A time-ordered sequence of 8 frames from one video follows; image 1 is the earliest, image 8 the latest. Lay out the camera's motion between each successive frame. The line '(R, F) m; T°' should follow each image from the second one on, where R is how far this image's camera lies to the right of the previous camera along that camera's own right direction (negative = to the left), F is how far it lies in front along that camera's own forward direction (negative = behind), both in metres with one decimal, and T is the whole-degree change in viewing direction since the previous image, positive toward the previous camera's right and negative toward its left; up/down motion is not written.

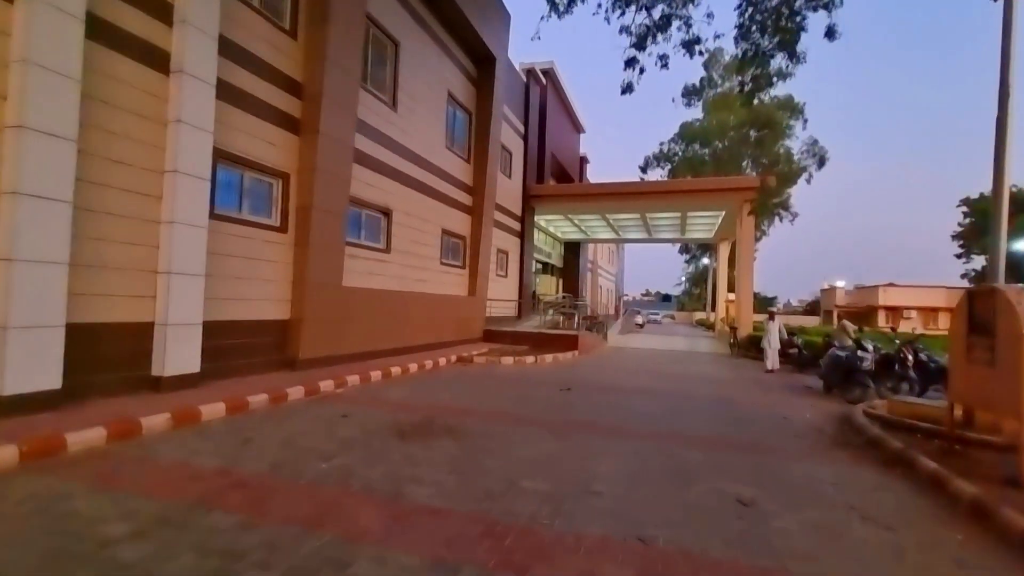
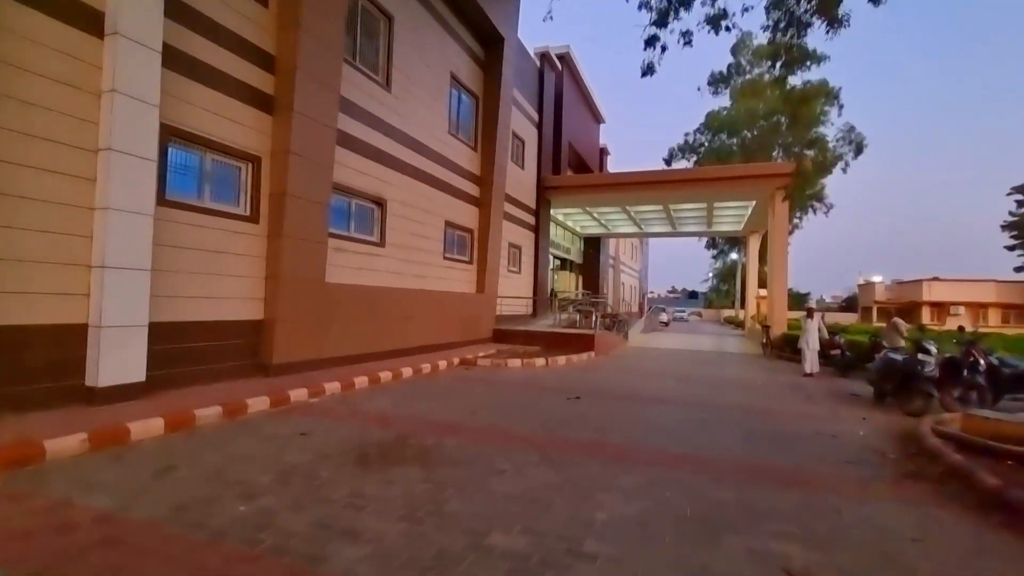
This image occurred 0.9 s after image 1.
(+0.4, +1.1) m; -3°
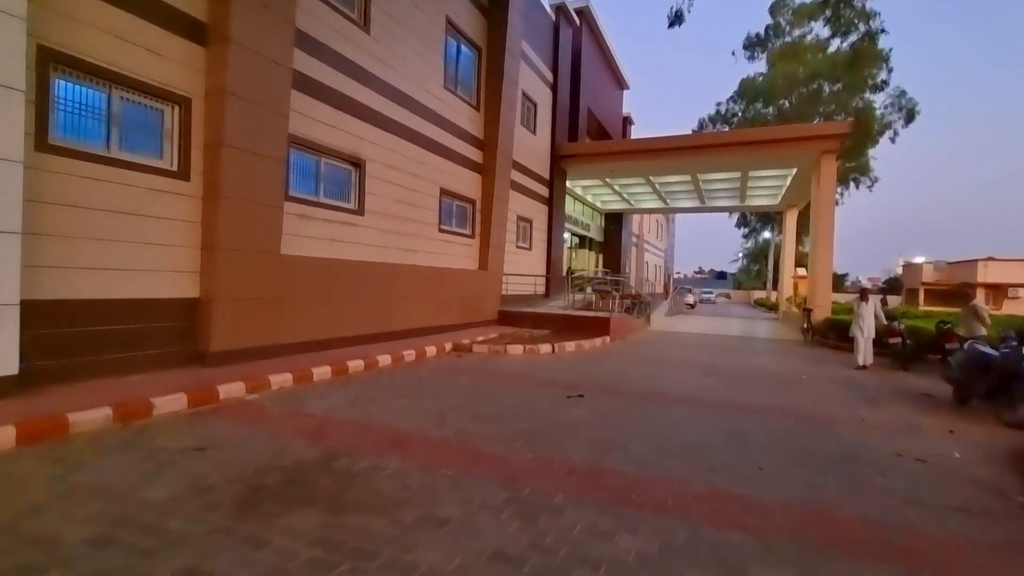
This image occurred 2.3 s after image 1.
(+0.5, +1.5) m; -3°
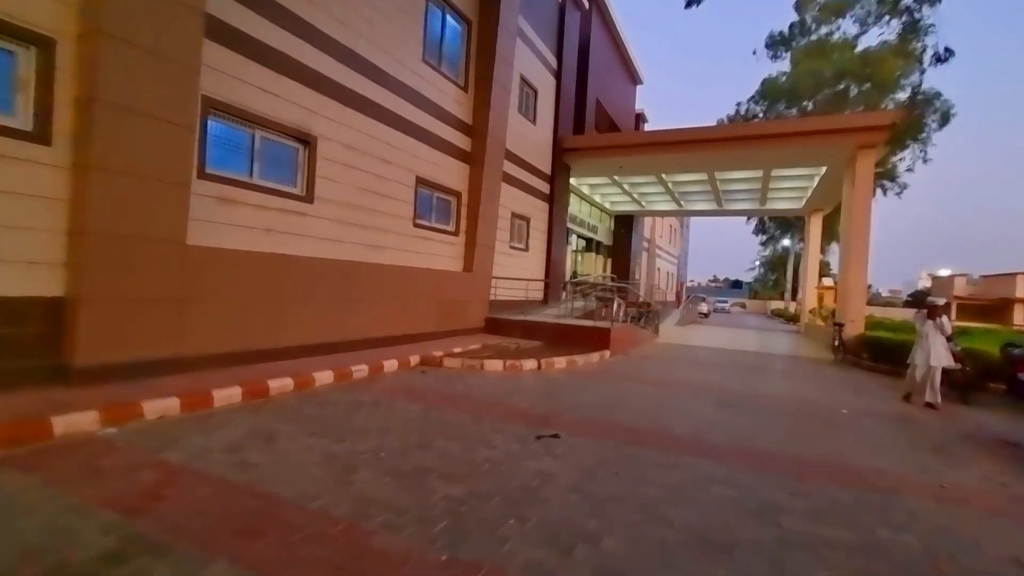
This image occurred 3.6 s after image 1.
(+0.6, +1.5) m; -1°
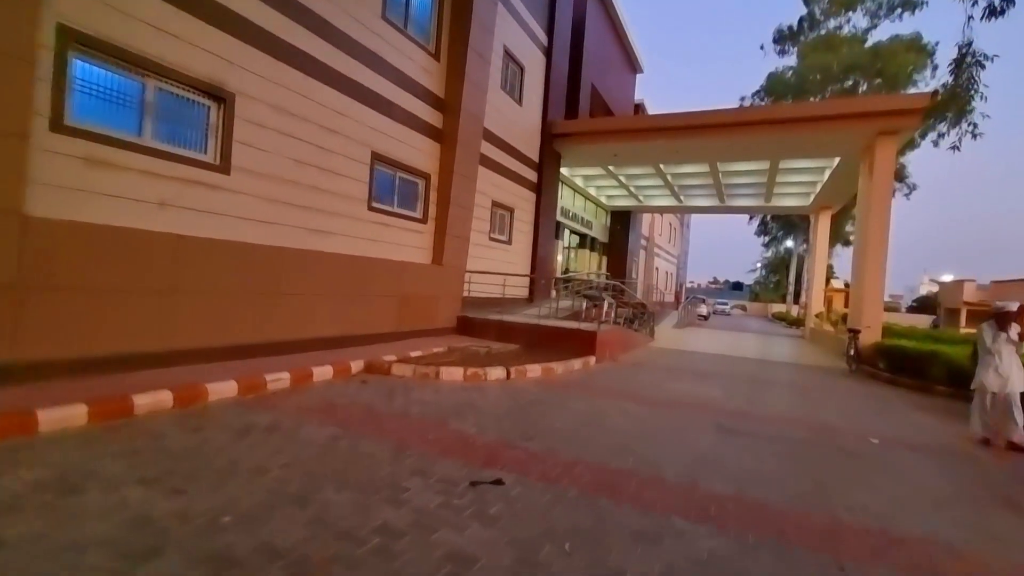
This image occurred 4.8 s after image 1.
(+0.5, +1.3) m; 0°
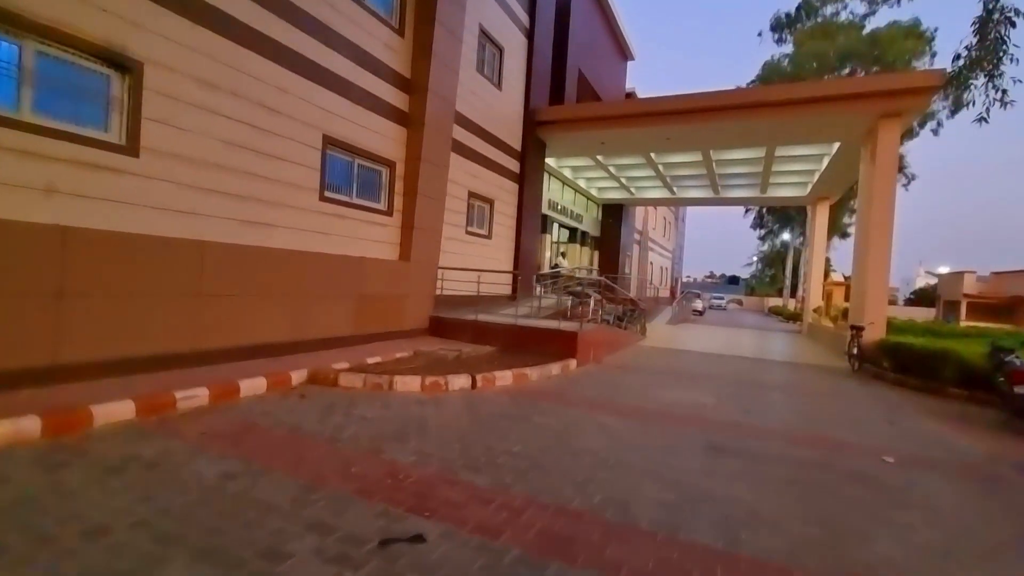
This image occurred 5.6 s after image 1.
(+0.4, +0.8) m; 0°
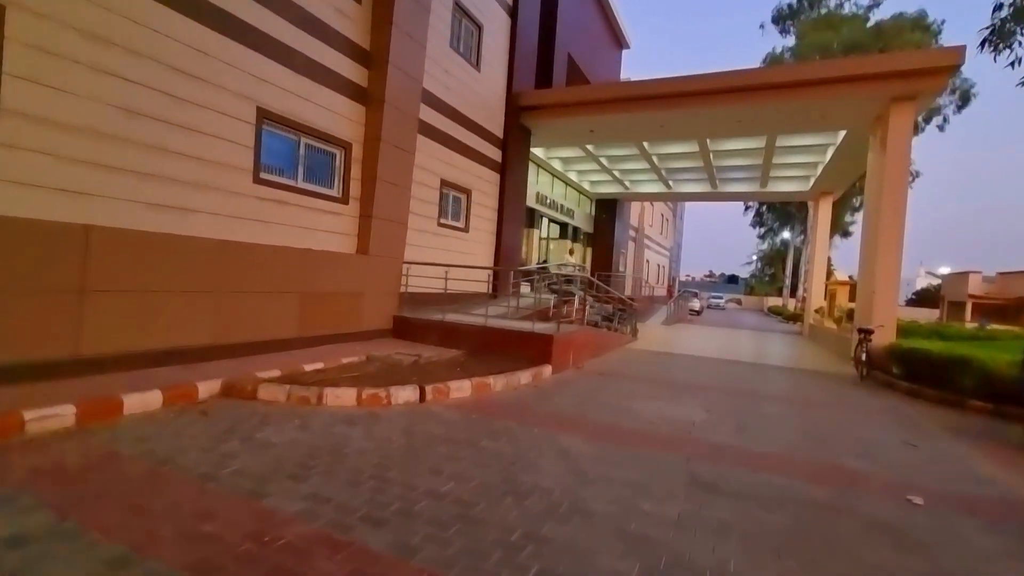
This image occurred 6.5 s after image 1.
(+0.5, +1.0) m; 0°
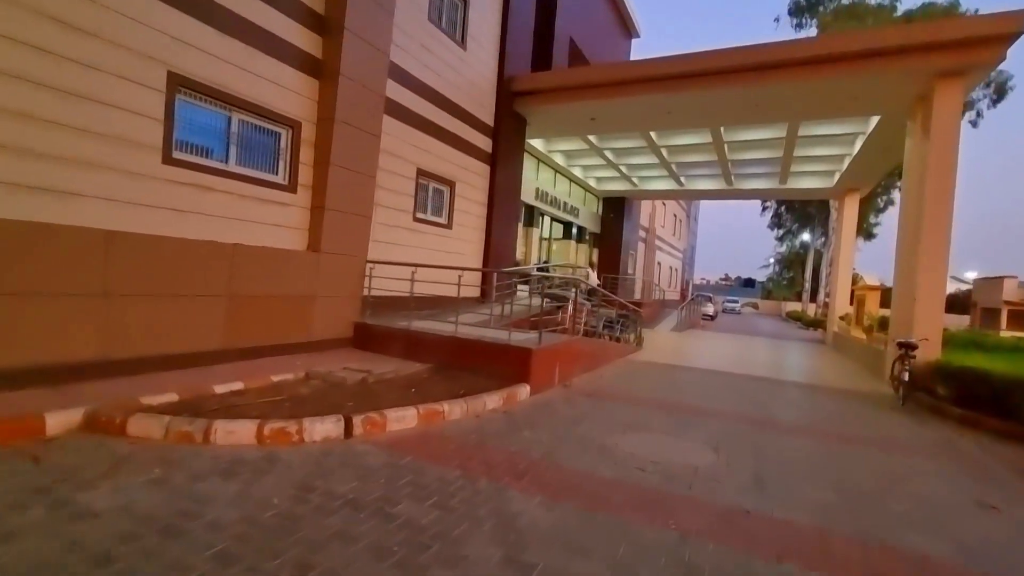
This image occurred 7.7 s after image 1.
(+0.5, +1.2) m; -2°
